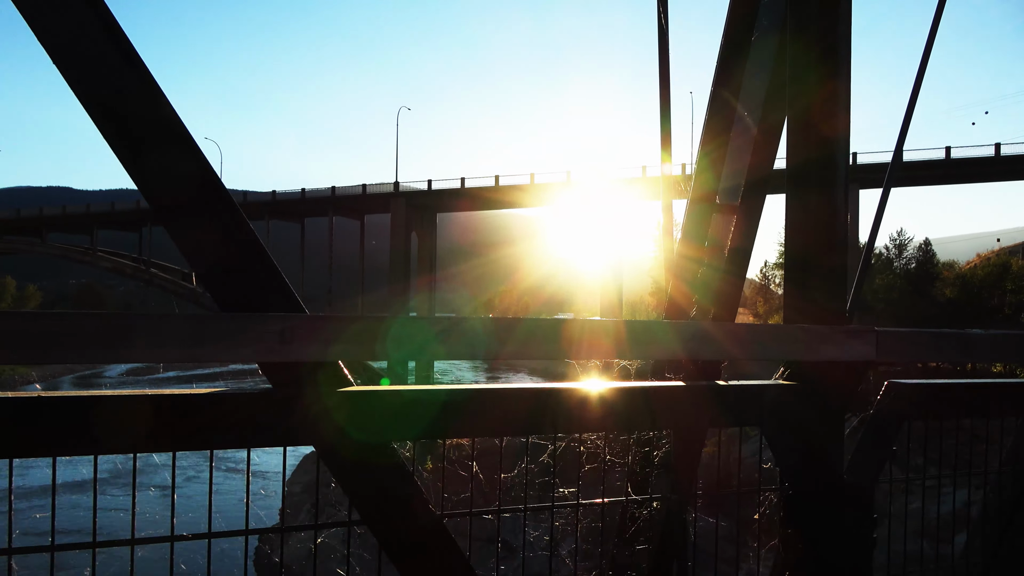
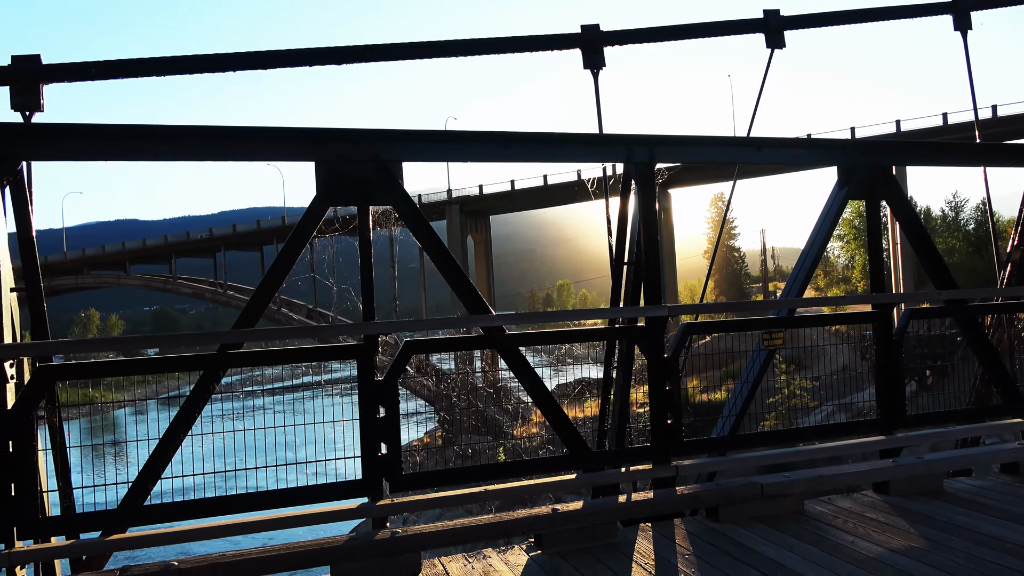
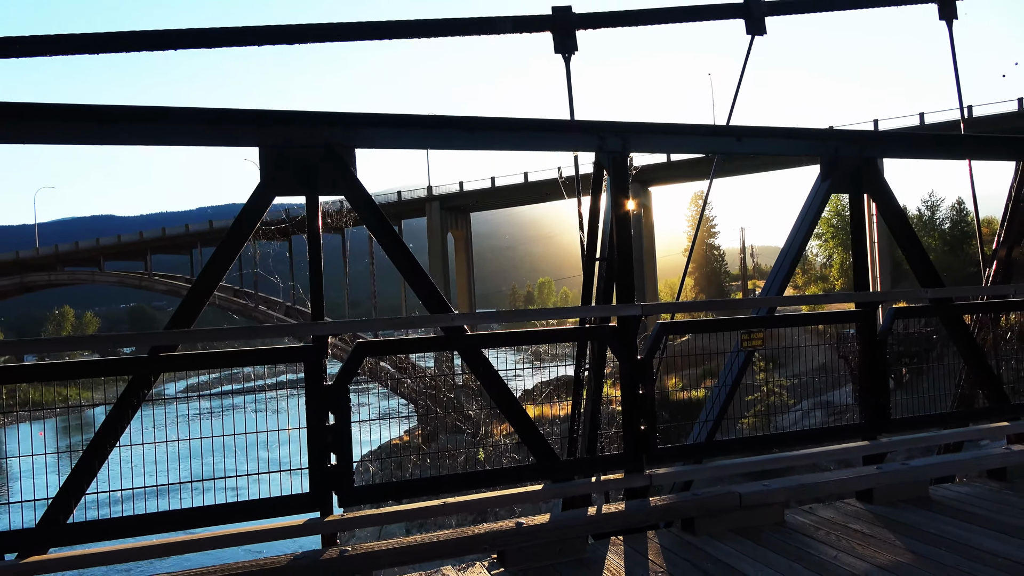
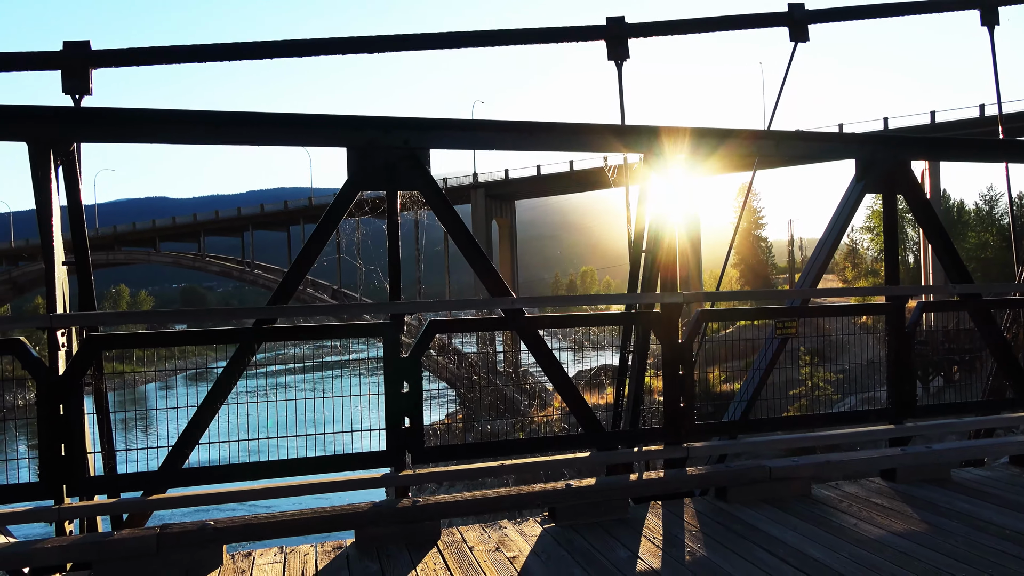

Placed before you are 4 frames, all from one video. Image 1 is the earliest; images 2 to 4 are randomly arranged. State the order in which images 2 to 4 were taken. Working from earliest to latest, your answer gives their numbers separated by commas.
3, 2, 4
